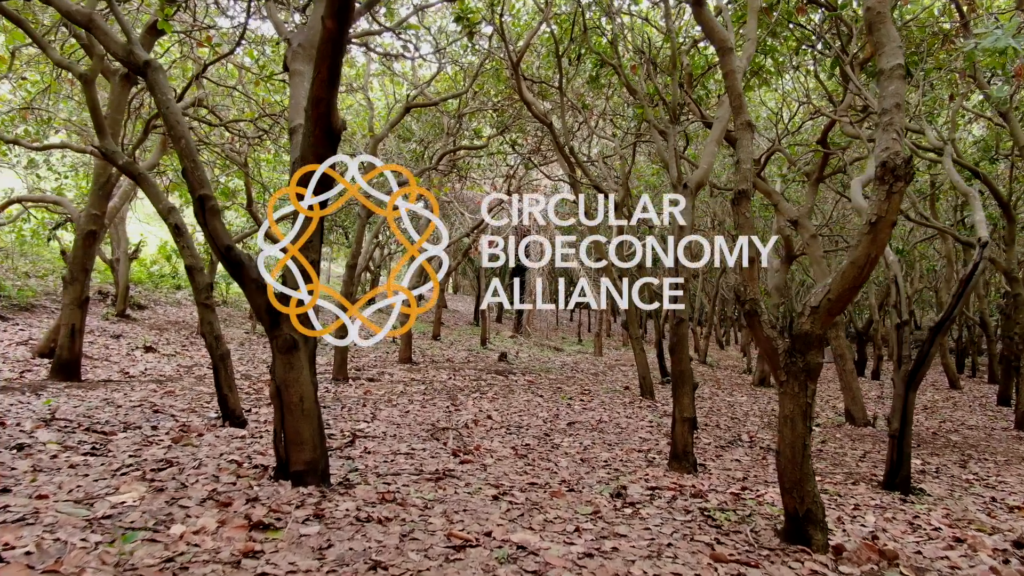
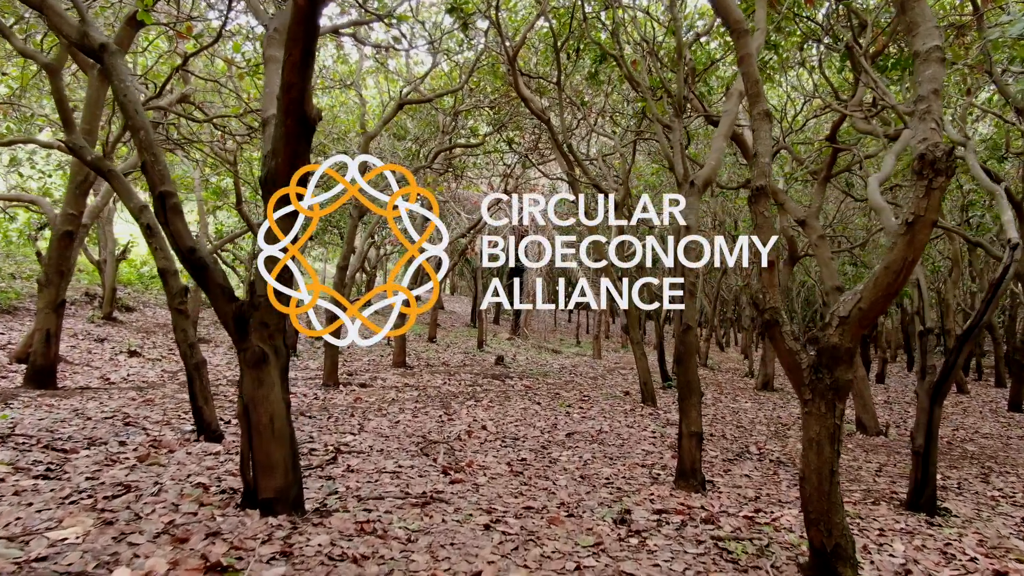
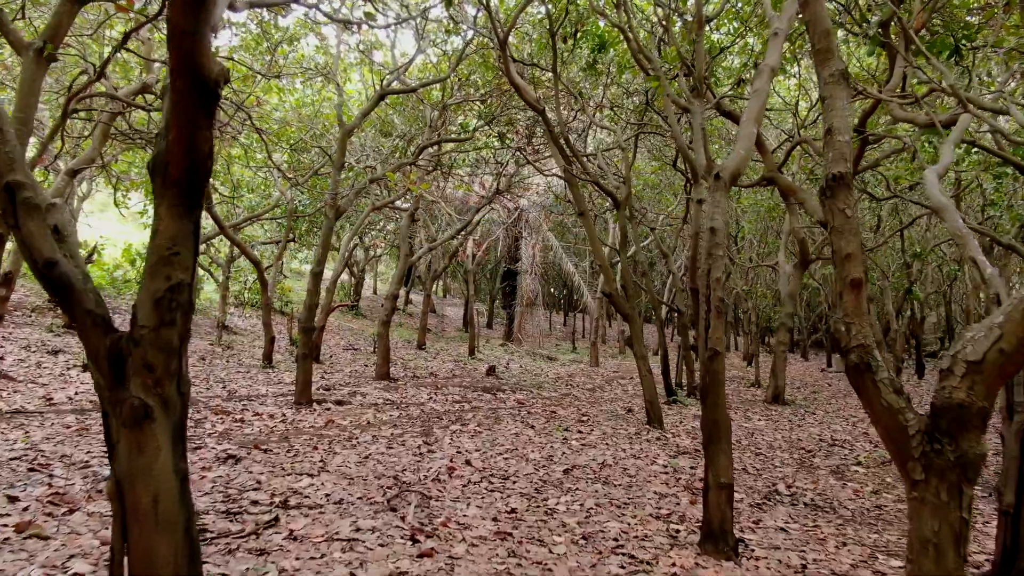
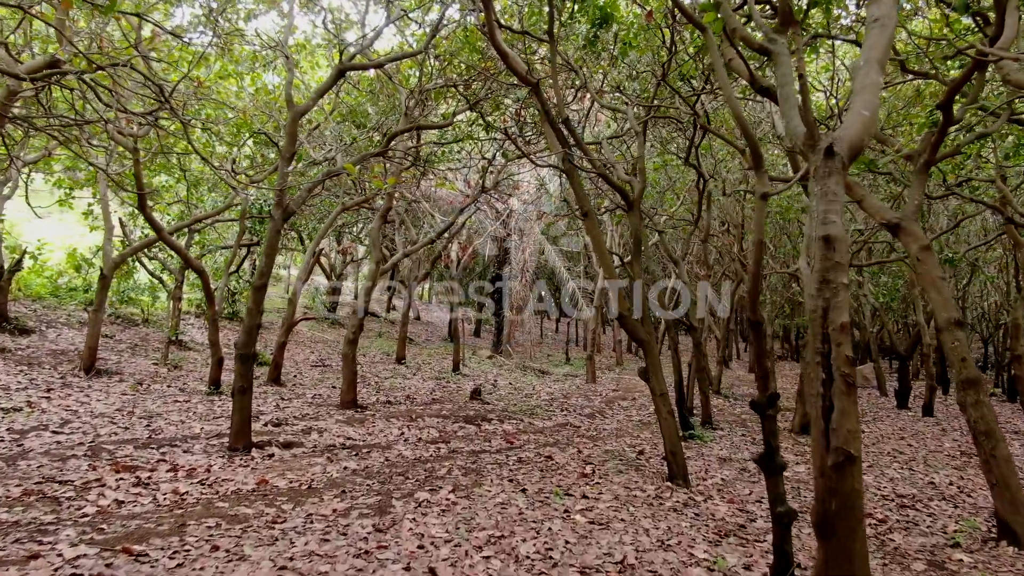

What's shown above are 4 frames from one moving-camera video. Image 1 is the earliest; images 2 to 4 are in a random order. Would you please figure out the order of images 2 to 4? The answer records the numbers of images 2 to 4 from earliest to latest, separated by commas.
2, 3, 4
